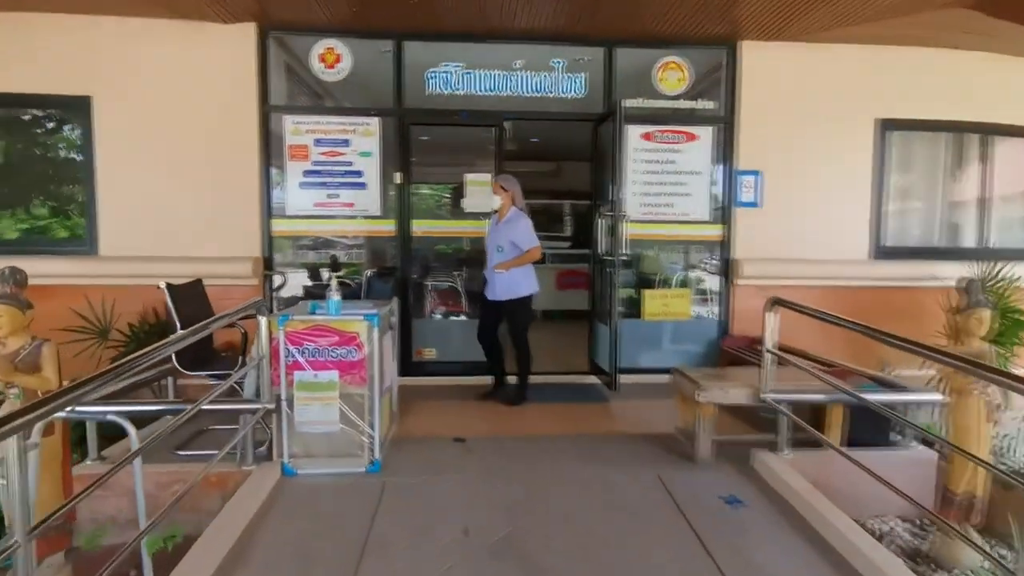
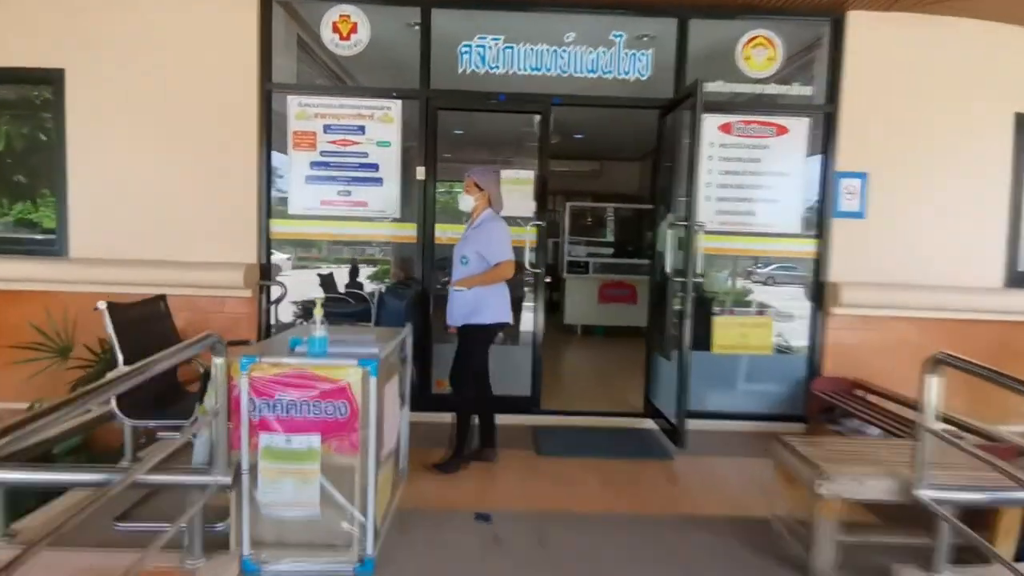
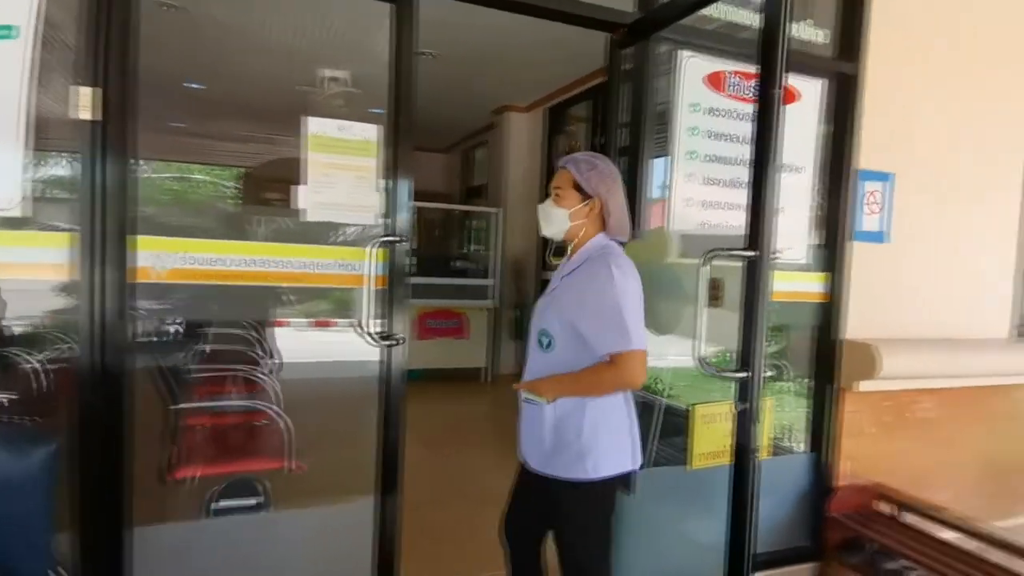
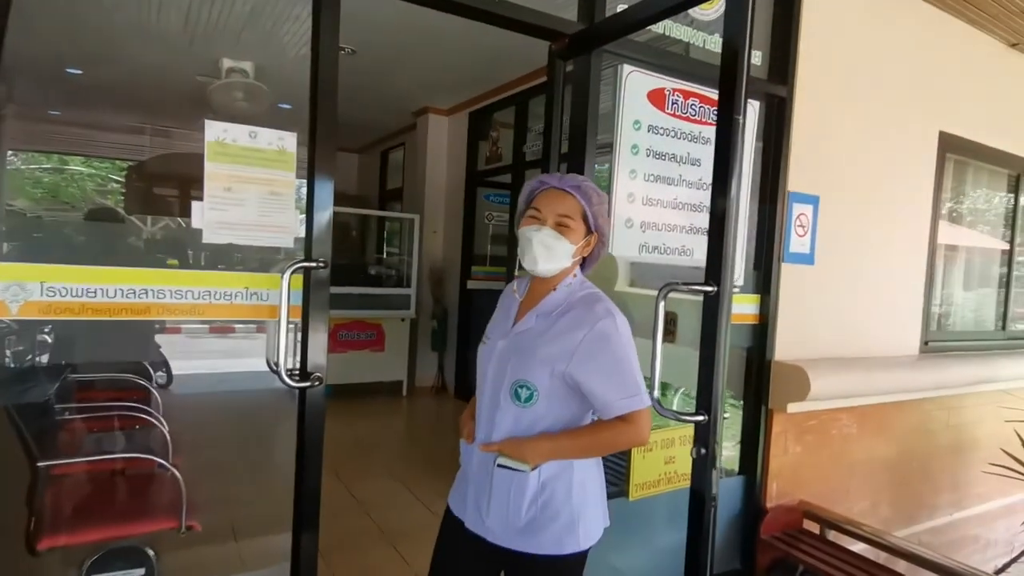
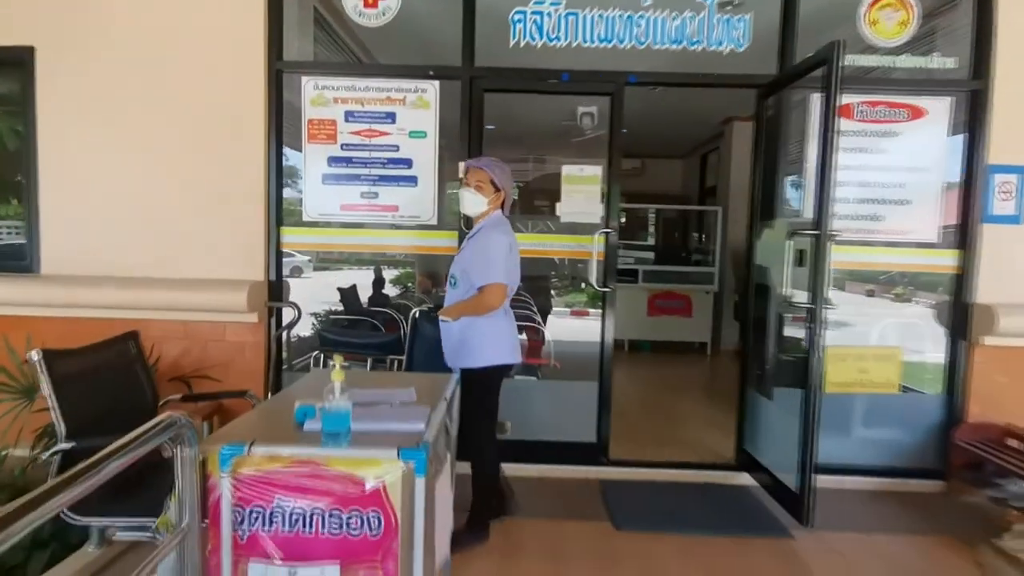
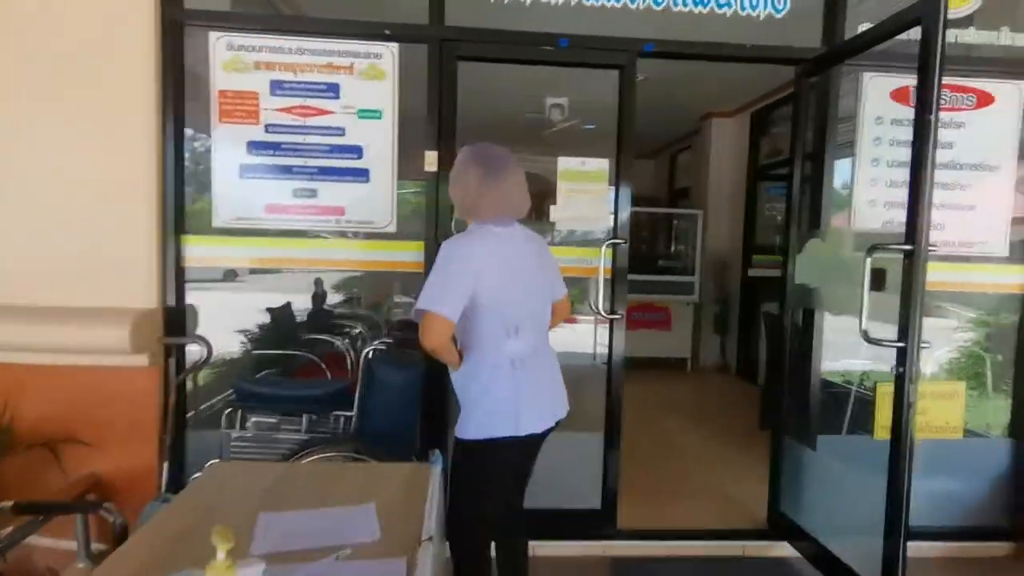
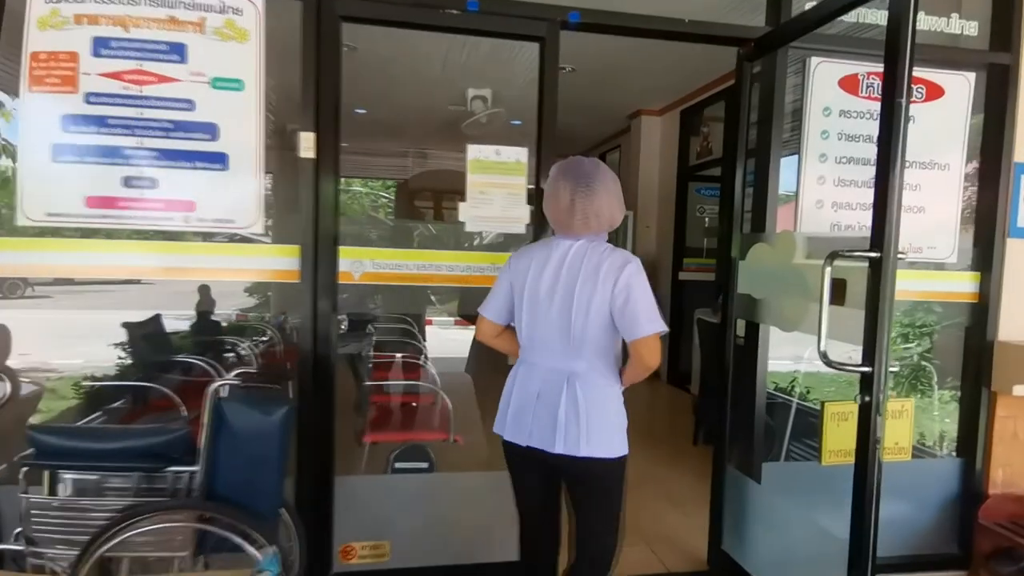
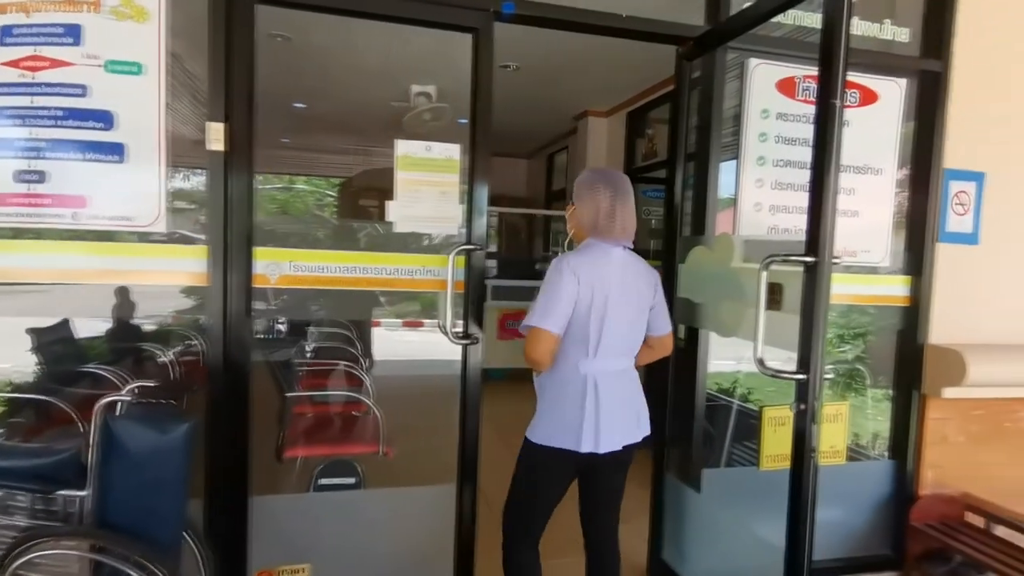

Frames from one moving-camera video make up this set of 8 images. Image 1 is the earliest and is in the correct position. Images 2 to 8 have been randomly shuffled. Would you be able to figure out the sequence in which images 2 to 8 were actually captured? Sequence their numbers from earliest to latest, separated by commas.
2, 5, 6, 7, 8, 3, 4
